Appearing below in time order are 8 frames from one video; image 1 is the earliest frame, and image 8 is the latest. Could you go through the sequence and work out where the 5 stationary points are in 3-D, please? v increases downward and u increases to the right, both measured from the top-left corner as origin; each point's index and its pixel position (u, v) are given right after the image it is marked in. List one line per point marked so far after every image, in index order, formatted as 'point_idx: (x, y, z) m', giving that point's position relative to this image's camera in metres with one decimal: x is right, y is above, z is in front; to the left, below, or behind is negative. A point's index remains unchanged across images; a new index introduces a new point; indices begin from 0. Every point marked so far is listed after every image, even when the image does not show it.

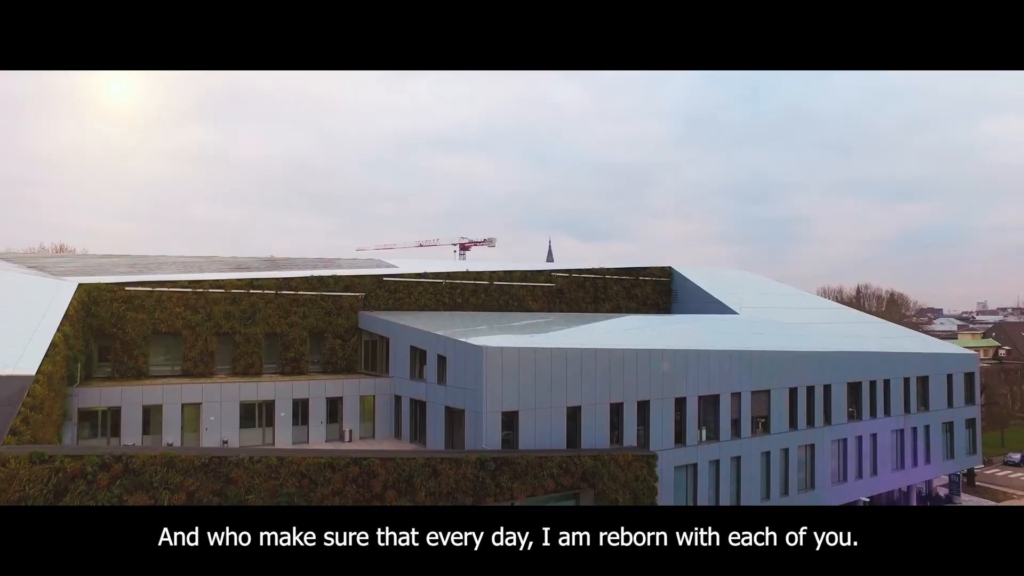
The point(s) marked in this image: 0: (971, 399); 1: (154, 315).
0: (+7.4, -1.8, +9.8) m
1: (-4.2, -0.3, +6.9) m
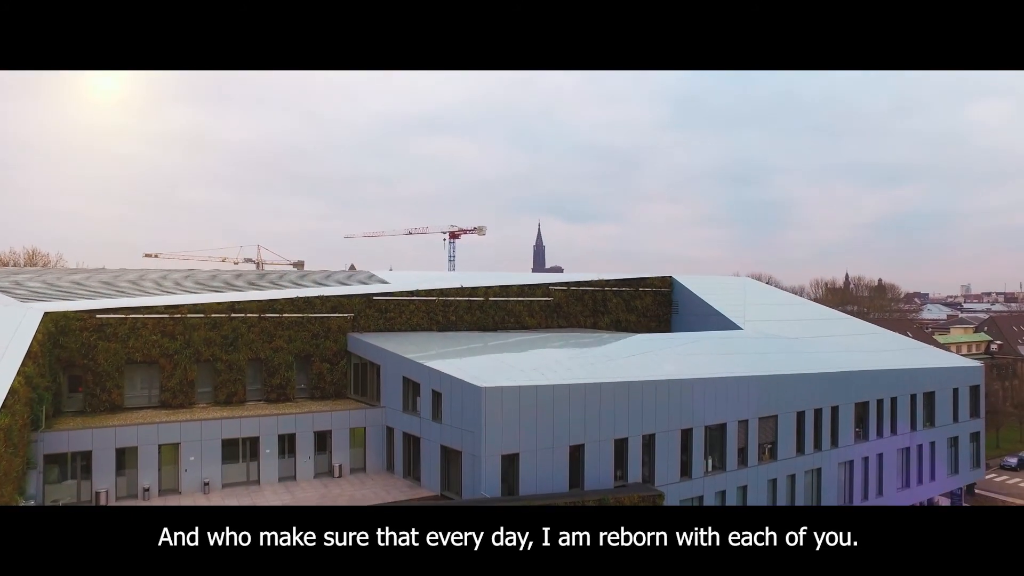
0: (+7.3, -2.0, +9.6) m
1: (-4.2, -0.6, +6.5) m
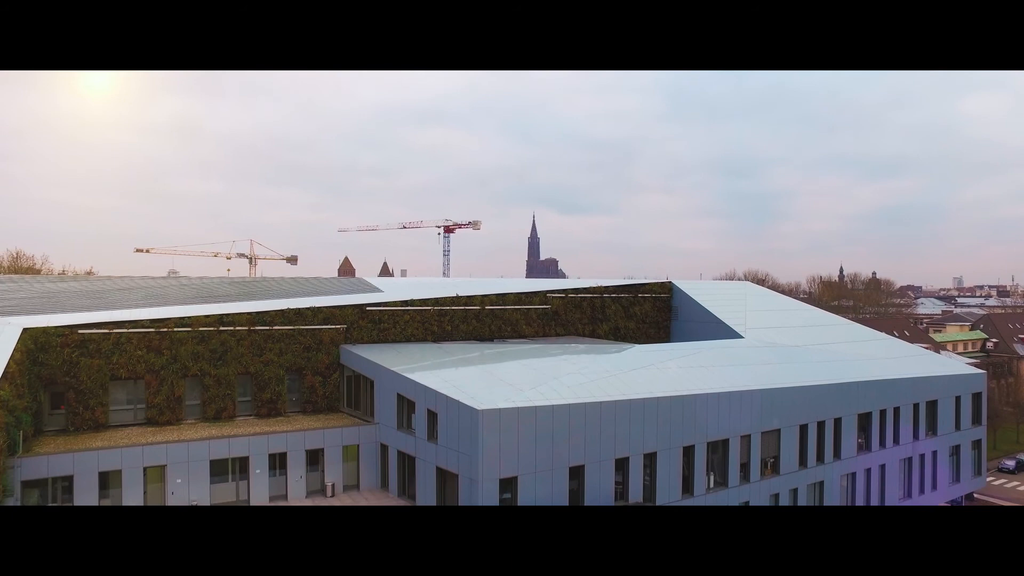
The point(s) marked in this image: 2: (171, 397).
0: (+7.3, -2.1, +9.5) m
1: (-4.2, -0.8, +6.3) m
2: (-3.7, -1.2, +6.5) m
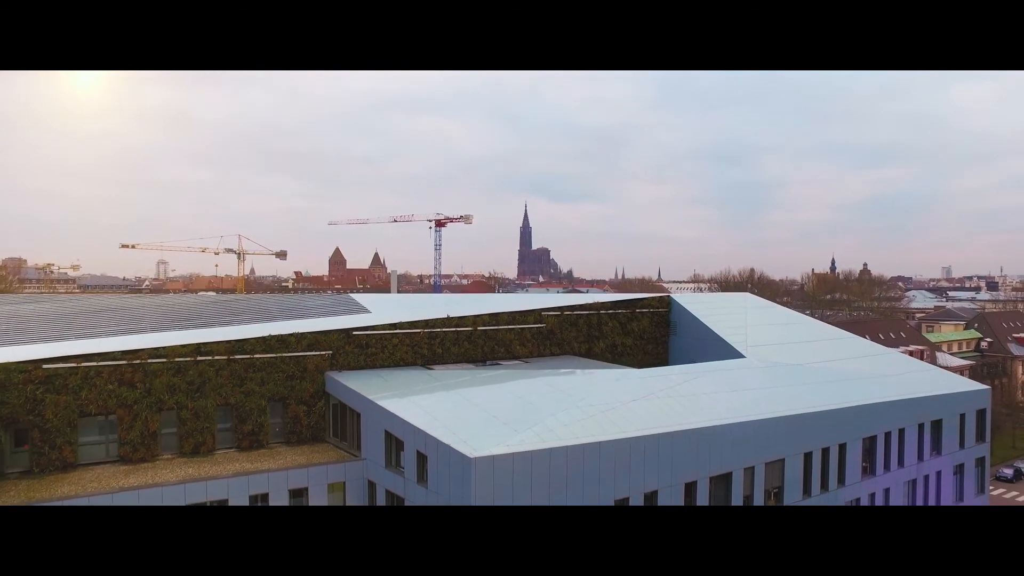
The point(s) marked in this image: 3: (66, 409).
0: (+7.2, -2.3, +9.3) m
1: (-4.3, -1.1, +5.9) m
2: (-3.7, -1.5, +6.1) m
3: (-4.3, -1.2, +5.8) m
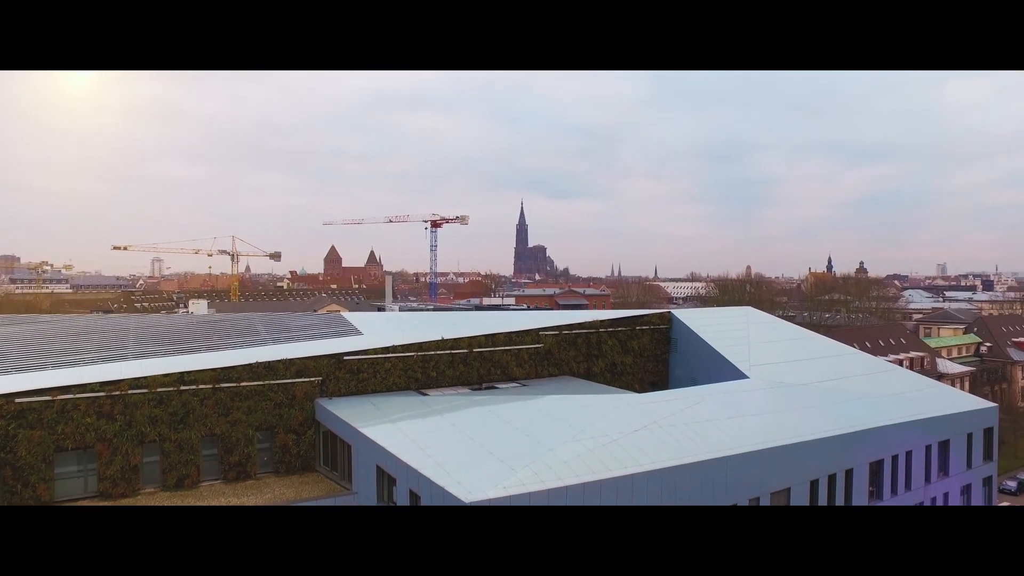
0: (+7.2, -2.5, +9.1) m
1: (-4.3, -1.3, +5.6) m
2: (-3.7, -1.7, +5.9) m
3: (-4.3, -1.4, +5.5) m
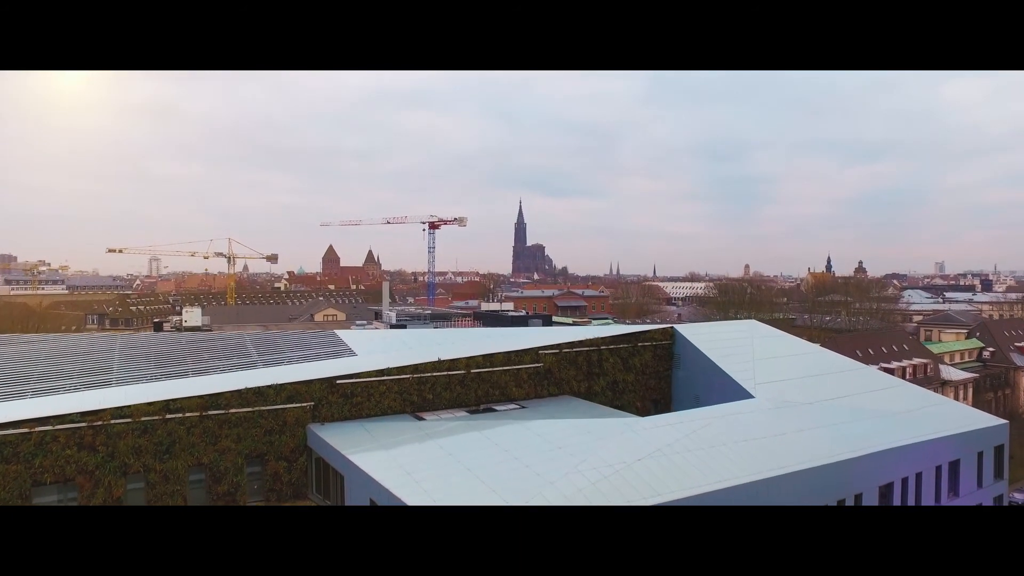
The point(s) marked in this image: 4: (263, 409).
0: (+7.1, -2.7, +8.9) m
1: (-4.3, -1.6, +5.4) m
2: (-3.8, -2.0, +5.6) m
3: (-4.3, -1.7, +5.3) m
4: (-2.6, -1.2, +6.3) m
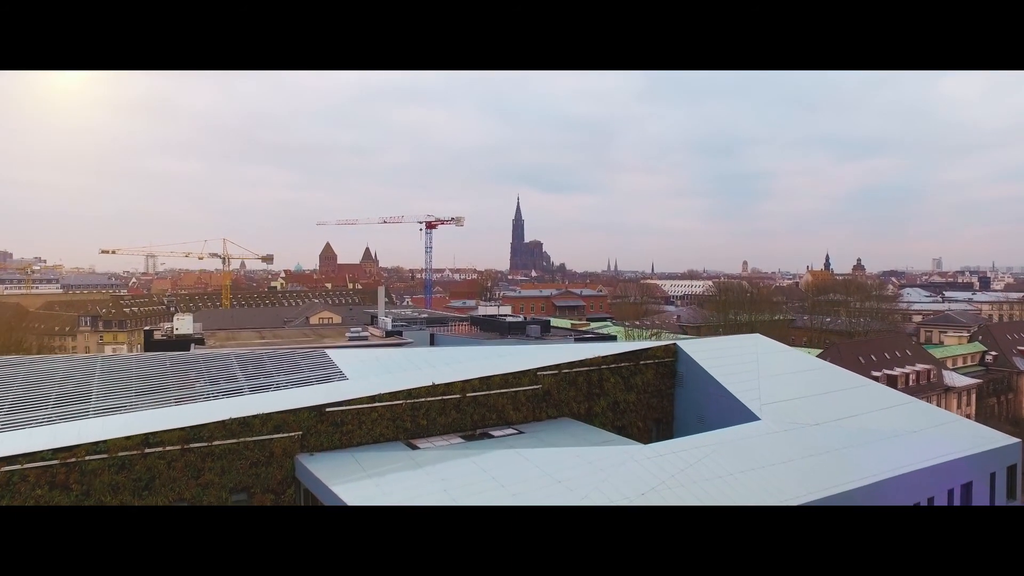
0: (+7.1, -3.0, +8.7) m
1: (-4.4, -1.8, +5.1) m
2: (-3.8, -2.2, +5.4) m
3: (-4.3, -1.9, +5.0) m
4: (-2.6, -1.5, +6.0) m
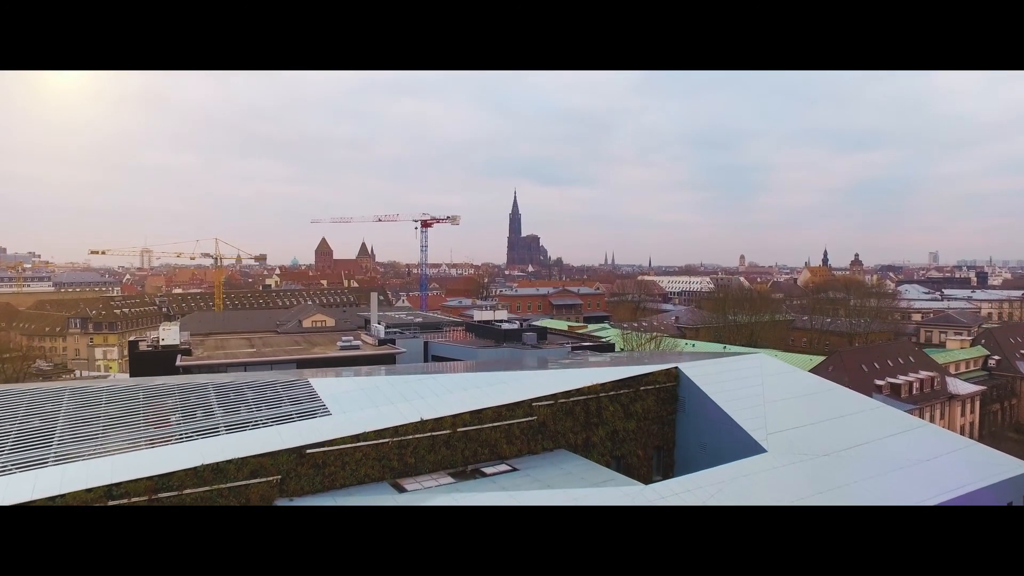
0: (+7.0, -3.2, +8.3) m
1: (-4.4, -2.2, +4.7) m
2: (-3.8, -2.6, +5.0) m
3: (-4.4, -2.3, +4.6) m
4: (-2.7, -1.8, +5.6) m
